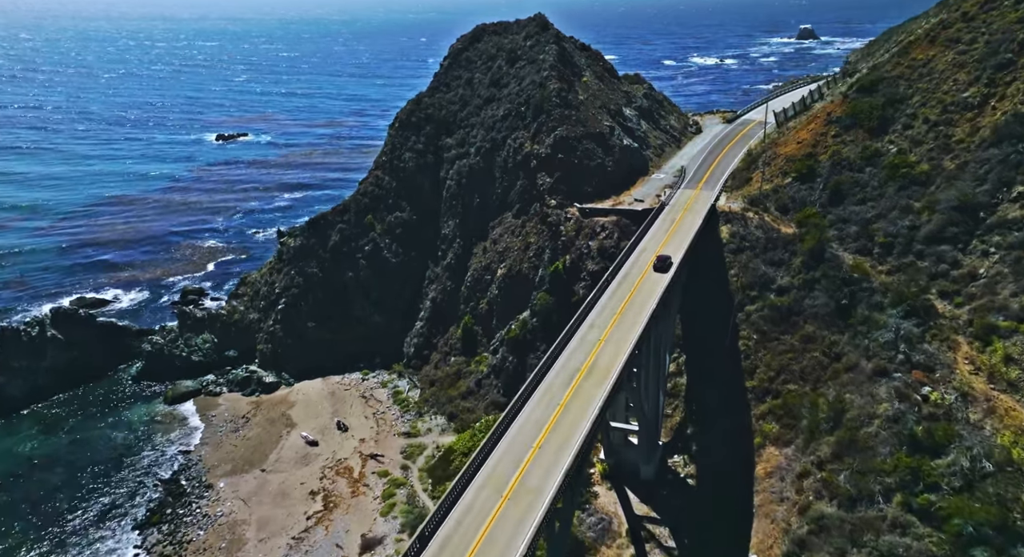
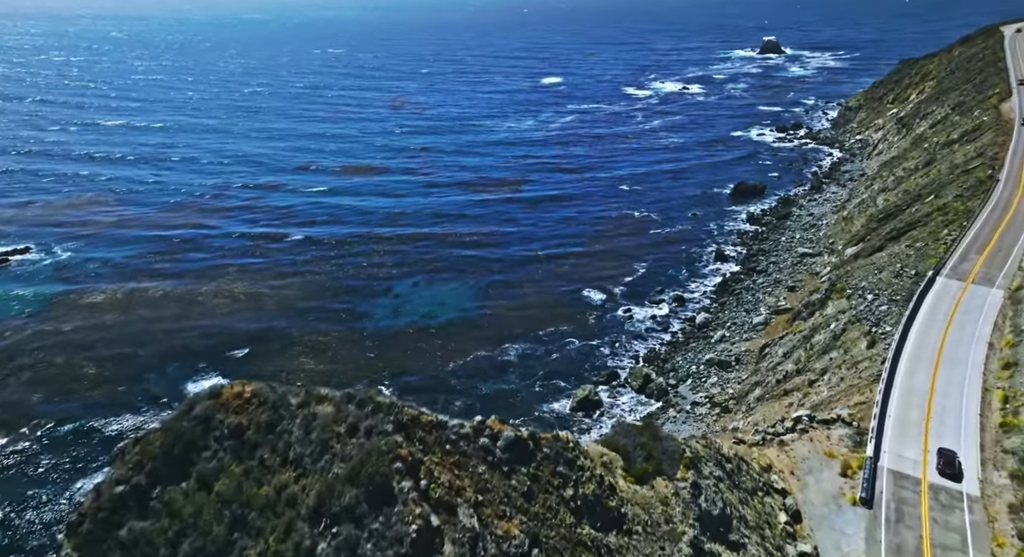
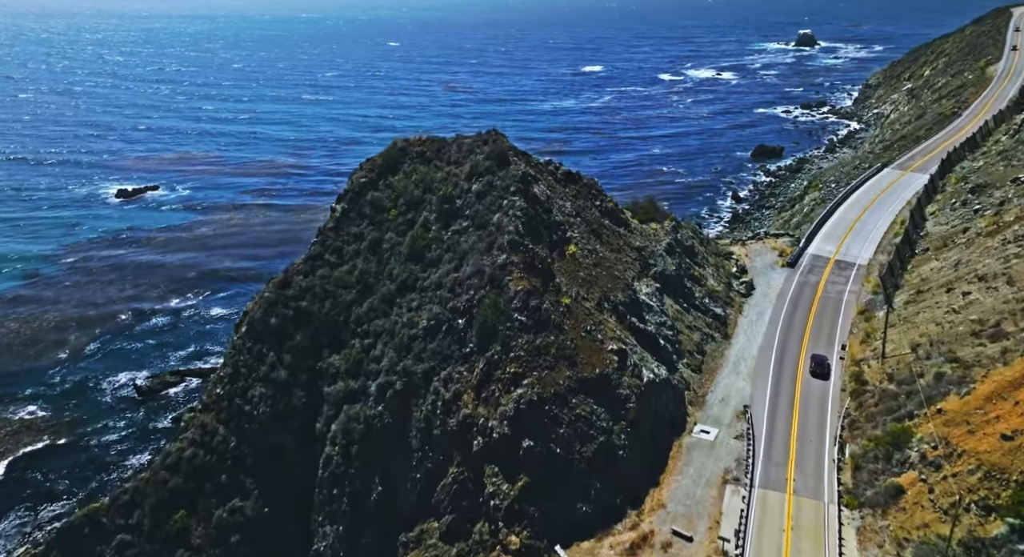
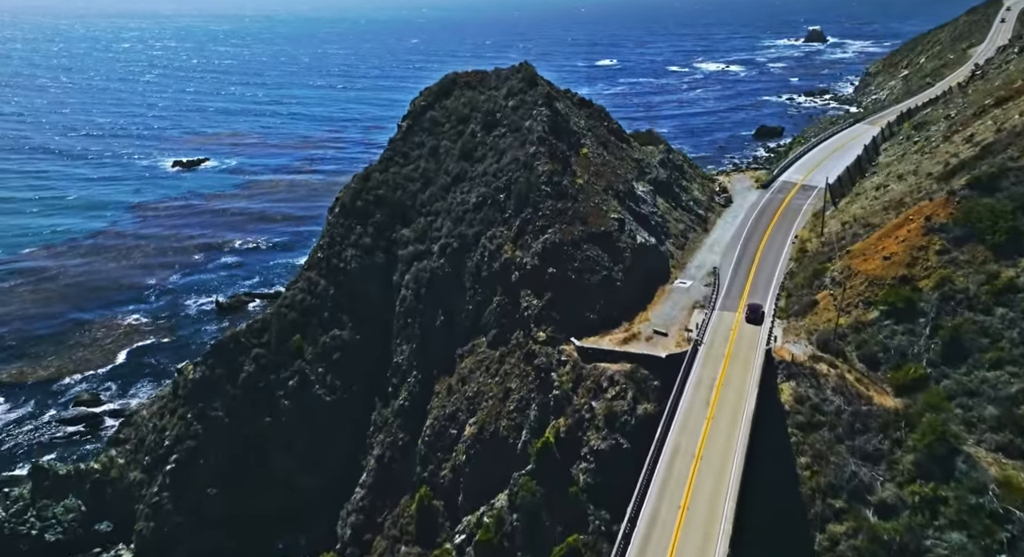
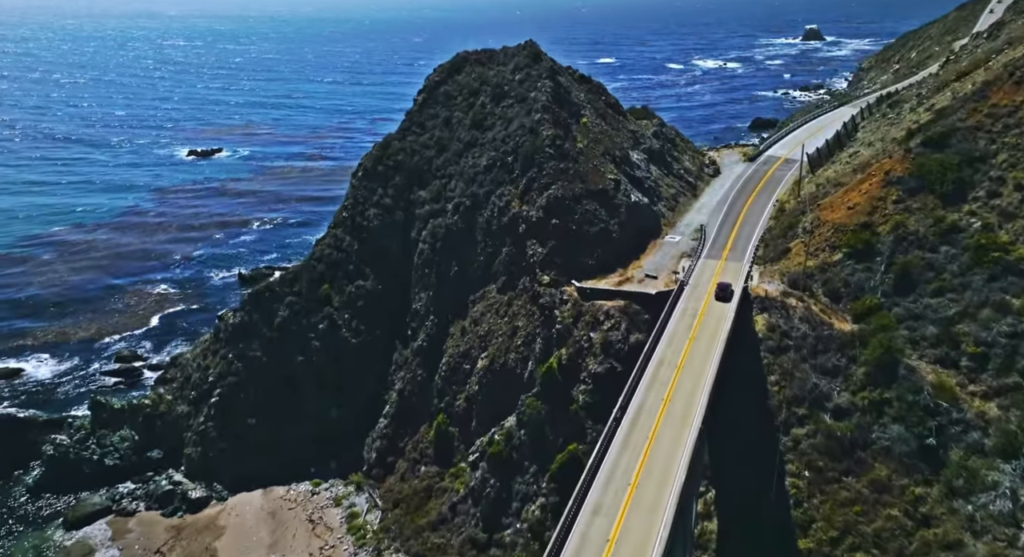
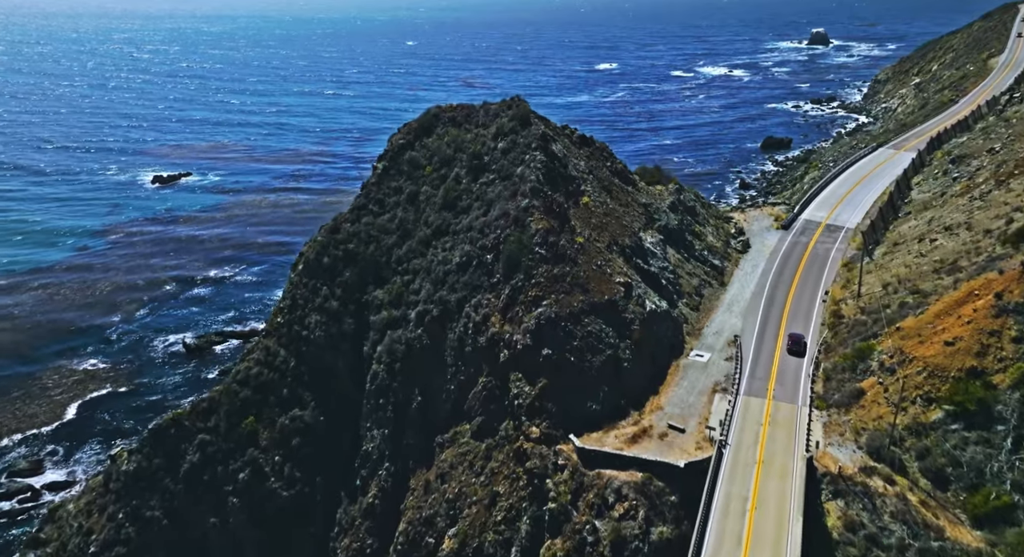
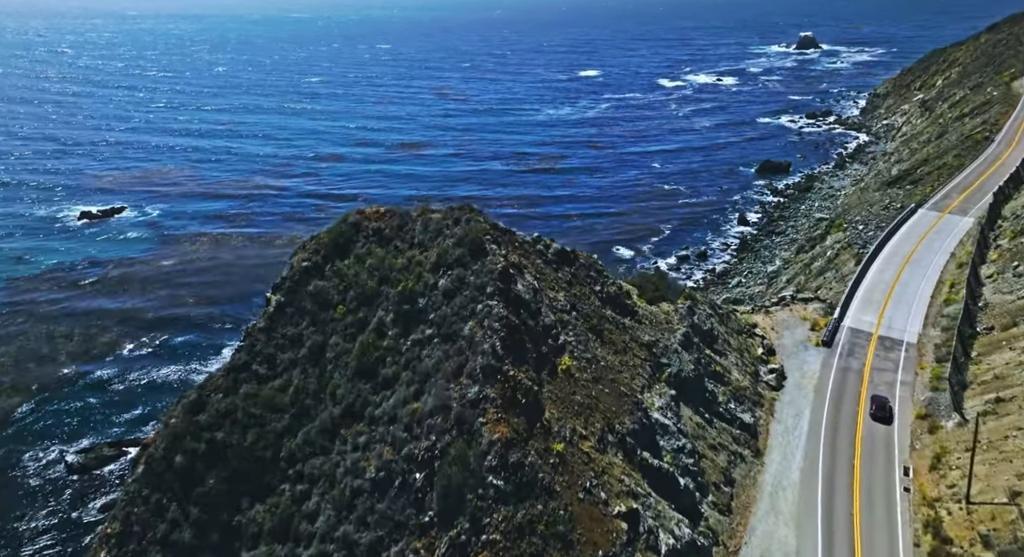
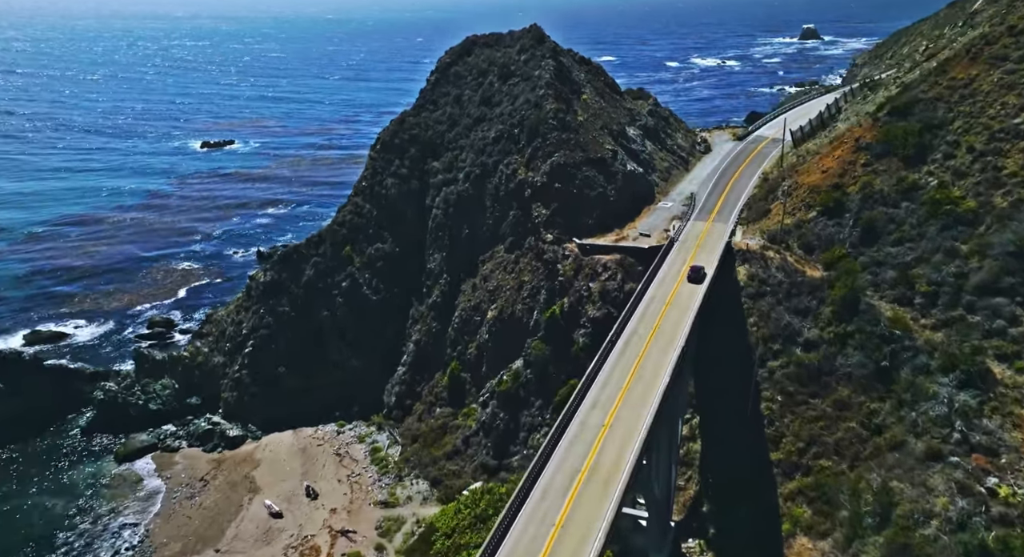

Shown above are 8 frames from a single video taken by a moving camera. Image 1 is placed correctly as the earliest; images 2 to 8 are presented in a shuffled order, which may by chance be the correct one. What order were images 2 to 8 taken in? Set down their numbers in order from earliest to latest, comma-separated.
8, 5, 4, 6, 3, 7, 2
